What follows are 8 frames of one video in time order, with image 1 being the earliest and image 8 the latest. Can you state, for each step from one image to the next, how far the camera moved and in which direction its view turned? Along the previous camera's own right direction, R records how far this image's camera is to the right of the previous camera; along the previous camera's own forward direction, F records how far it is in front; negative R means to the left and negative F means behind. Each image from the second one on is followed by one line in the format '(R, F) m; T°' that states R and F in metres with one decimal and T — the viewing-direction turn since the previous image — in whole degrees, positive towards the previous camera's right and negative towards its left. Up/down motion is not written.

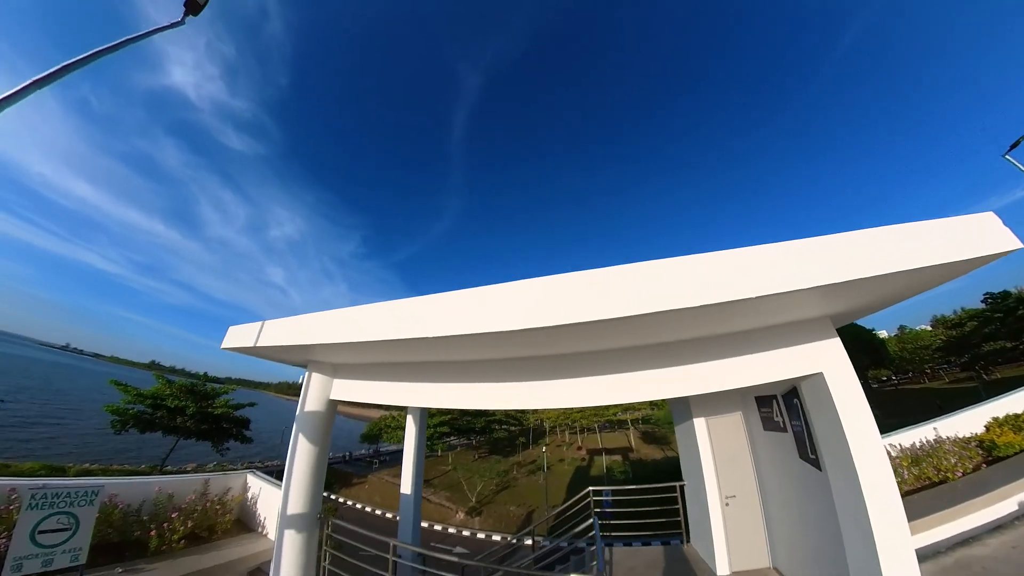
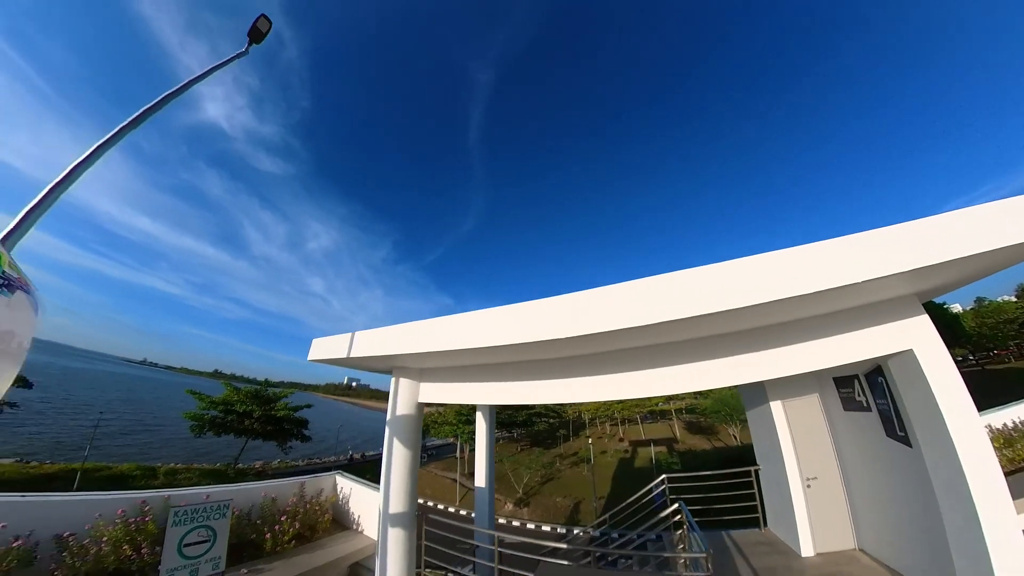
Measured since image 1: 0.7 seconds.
(-0.4, -0.3) m; -5°
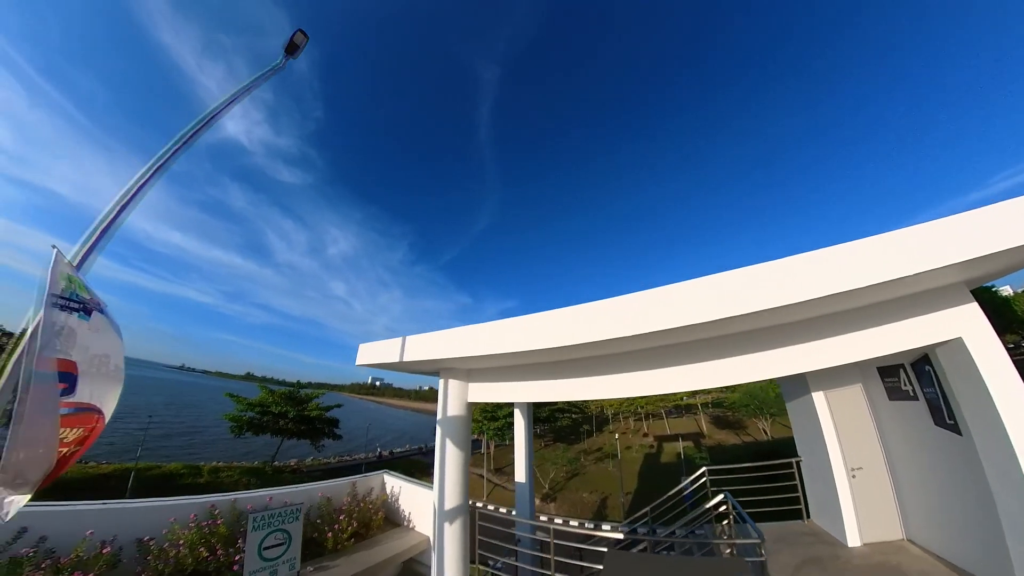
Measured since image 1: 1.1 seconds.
(-0.3, -0.2) m; -3°
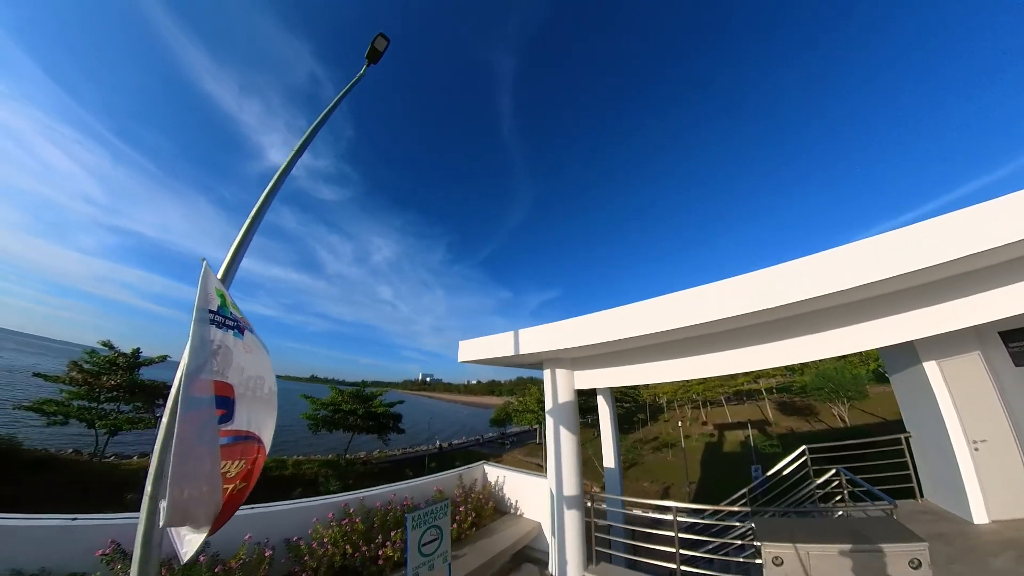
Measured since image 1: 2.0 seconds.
(-0.6, -0.4) m; -7°
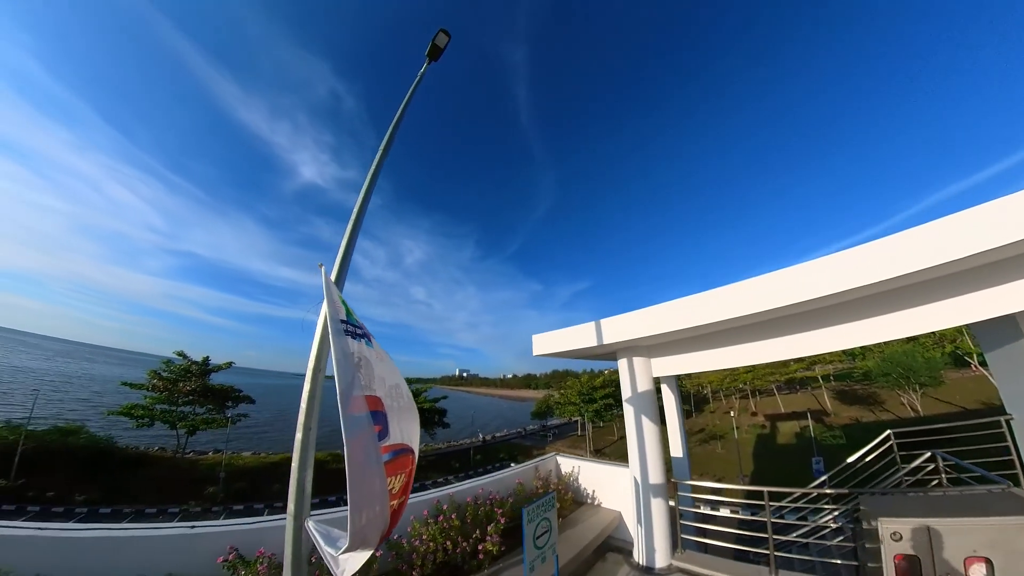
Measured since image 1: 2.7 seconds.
(-0.5, -0.2) m; -5°
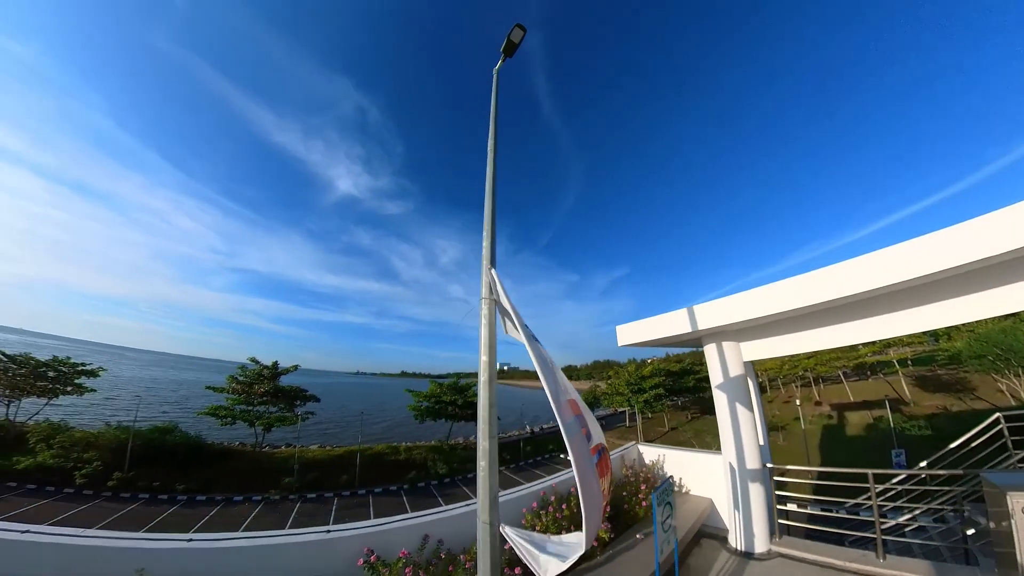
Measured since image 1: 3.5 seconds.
(-0.6, -0.3) m; -6°
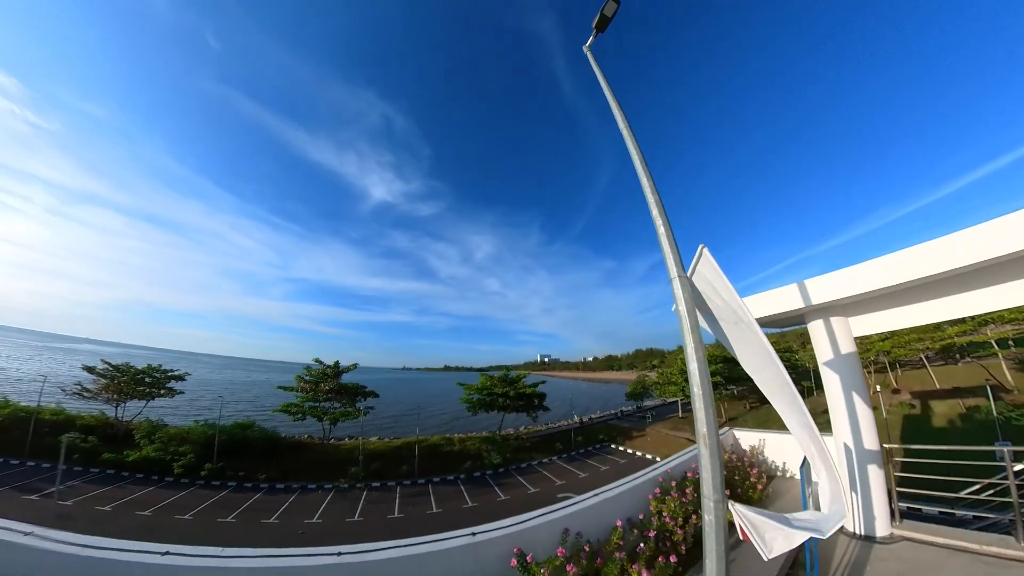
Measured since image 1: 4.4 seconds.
(-0.7, -0.2) m; -6°
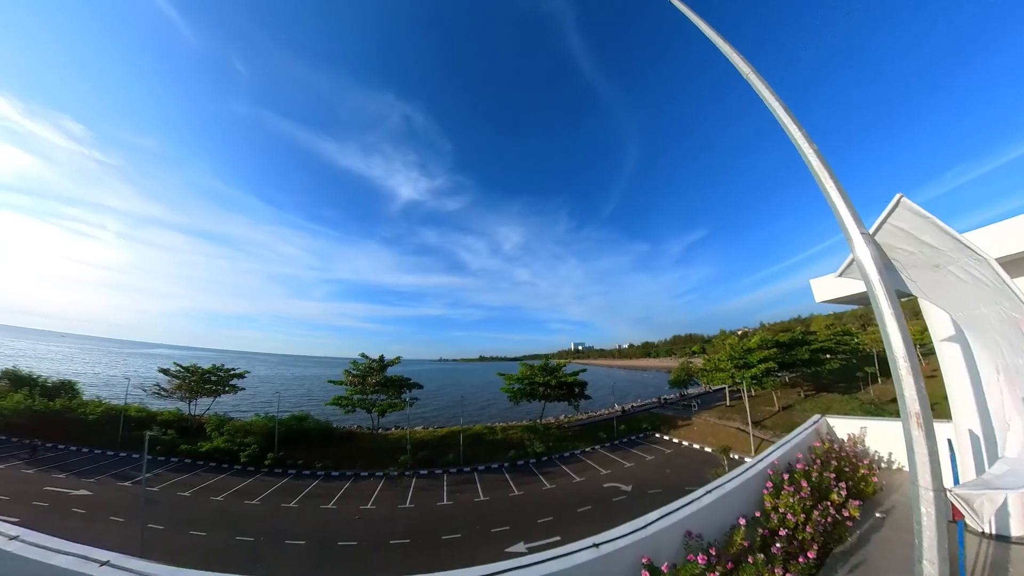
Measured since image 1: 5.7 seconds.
(-0.6, +0.1) m; -5°
